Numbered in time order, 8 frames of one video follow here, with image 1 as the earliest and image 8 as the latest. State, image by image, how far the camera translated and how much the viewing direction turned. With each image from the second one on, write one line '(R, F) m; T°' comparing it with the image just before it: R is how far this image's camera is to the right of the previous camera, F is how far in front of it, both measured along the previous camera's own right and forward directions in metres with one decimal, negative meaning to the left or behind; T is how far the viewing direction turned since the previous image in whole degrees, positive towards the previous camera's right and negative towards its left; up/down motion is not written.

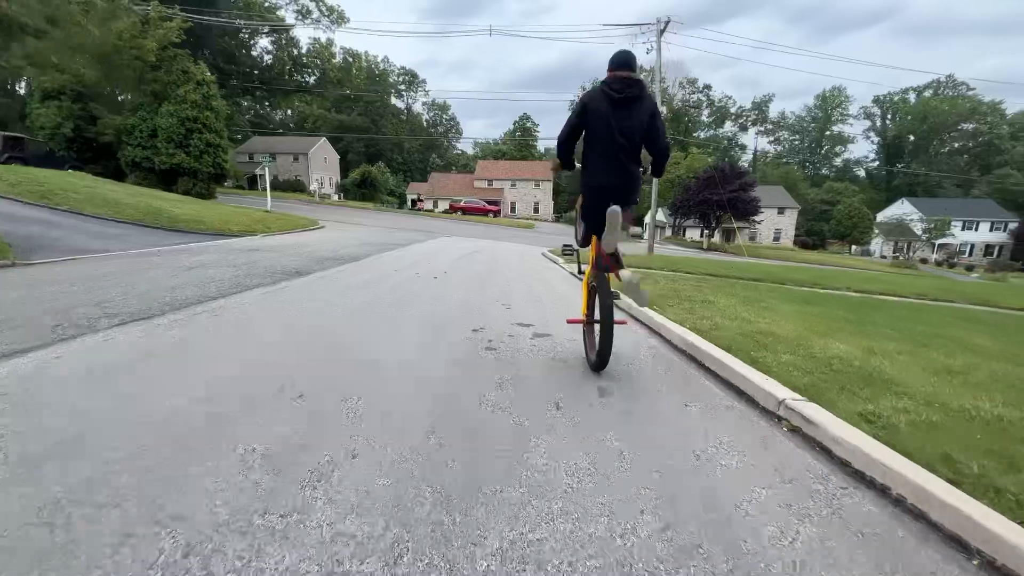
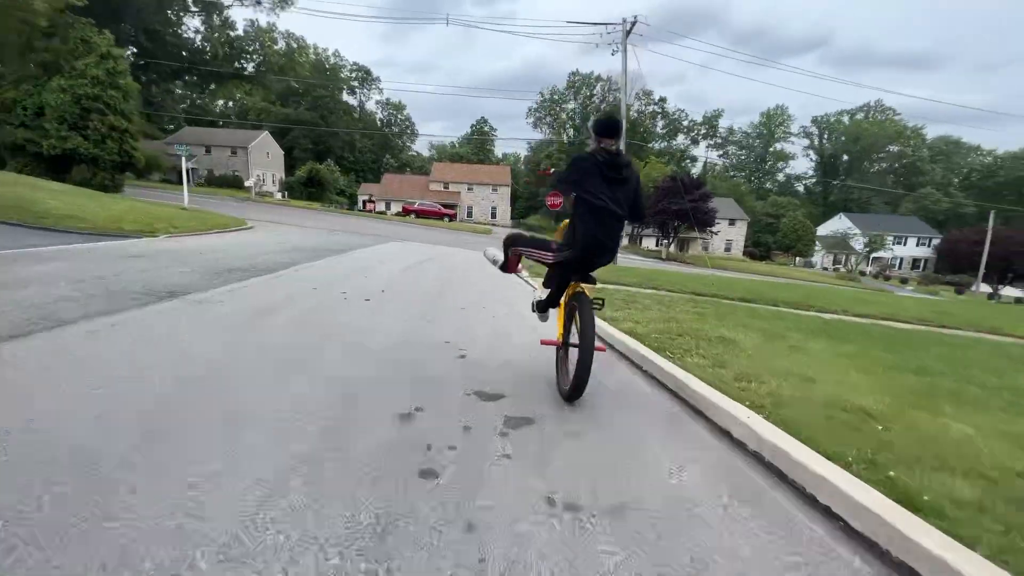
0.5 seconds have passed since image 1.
(0.0, +2.1) m; +6°
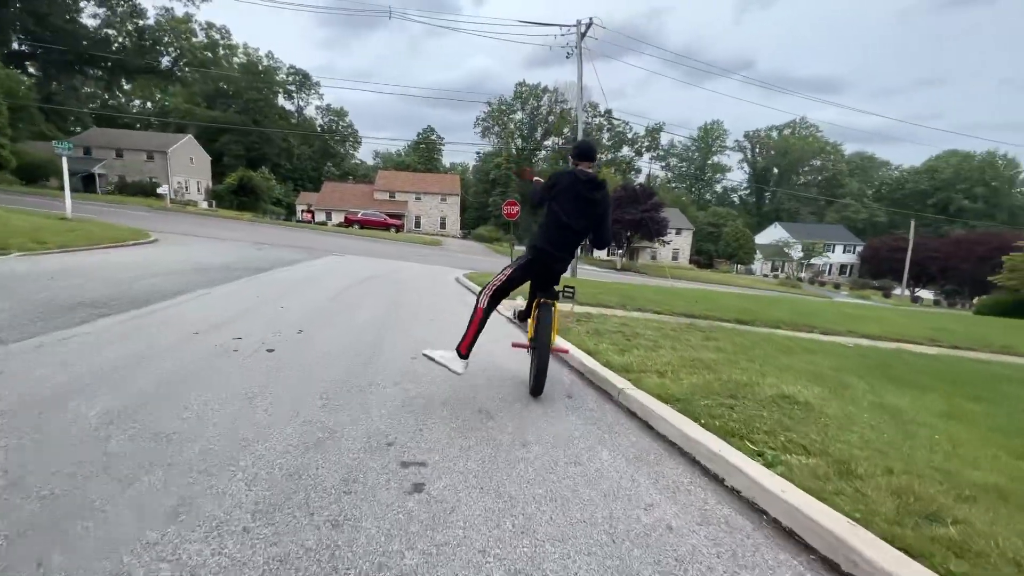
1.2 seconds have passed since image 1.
(-0.2, +2.0) m; +6°
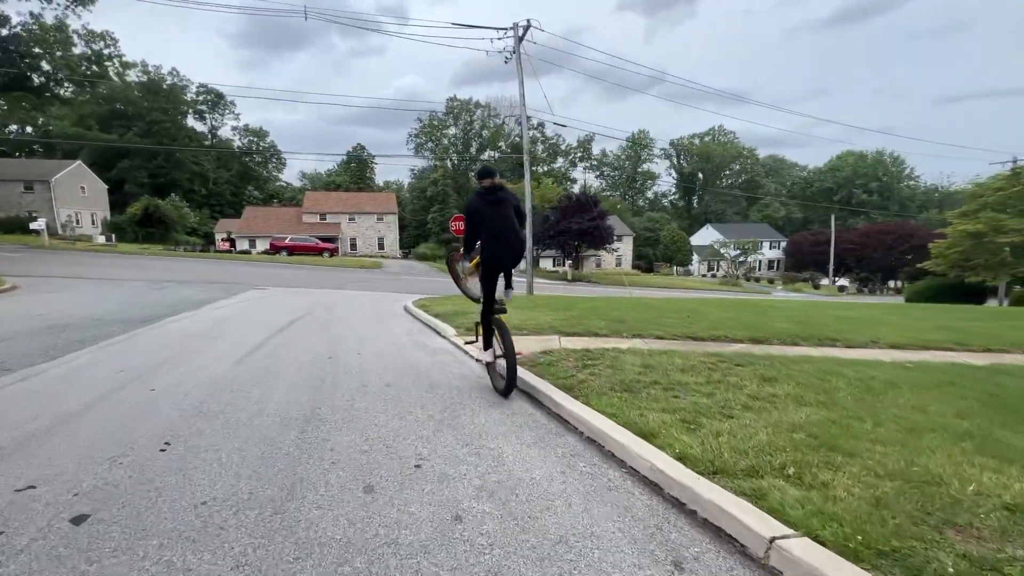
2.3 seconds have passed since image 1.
(-0.5, +2.1) m; +7°
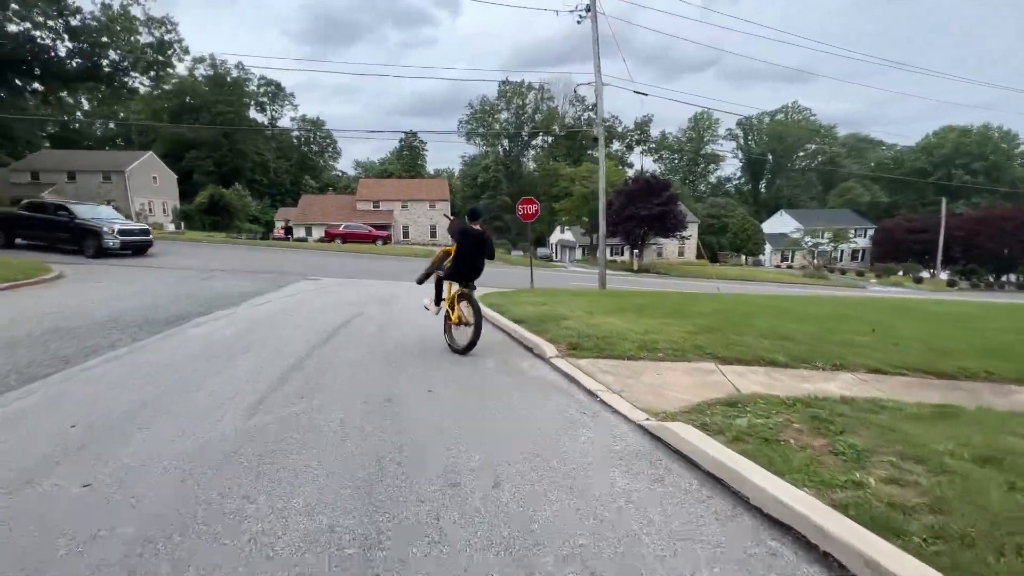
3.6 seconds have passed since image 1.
(-1.1, +2.5) m; -6°
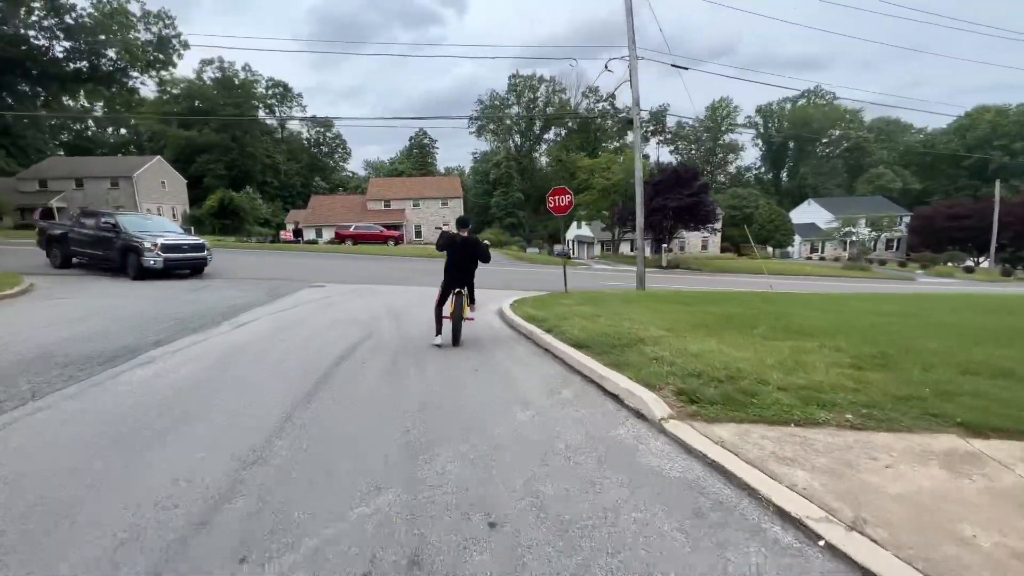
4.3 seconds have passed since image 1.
(-0.7, +2.3) m; -2°
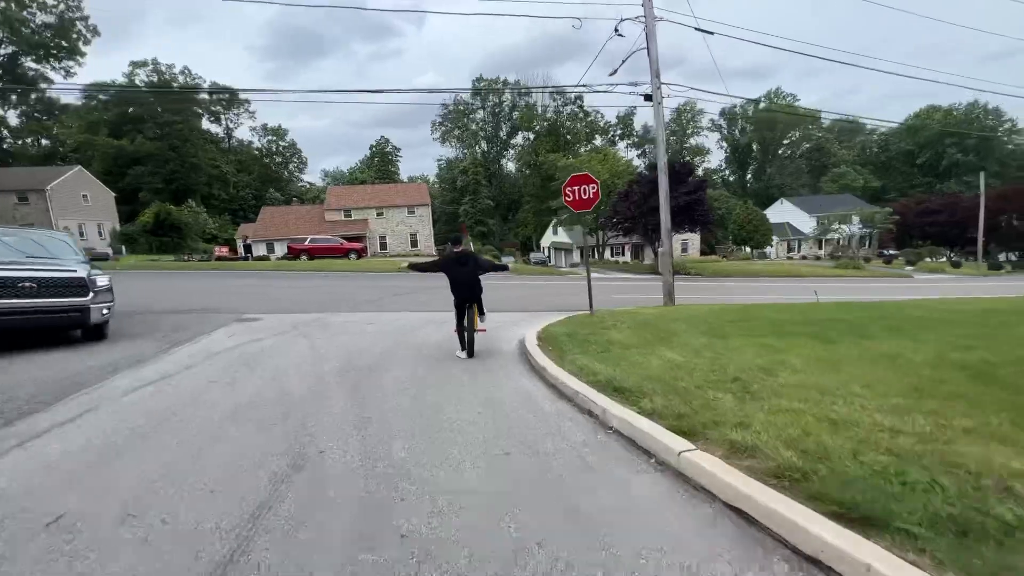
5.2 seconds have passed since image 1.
(-1.0, +4.2) m; +4°
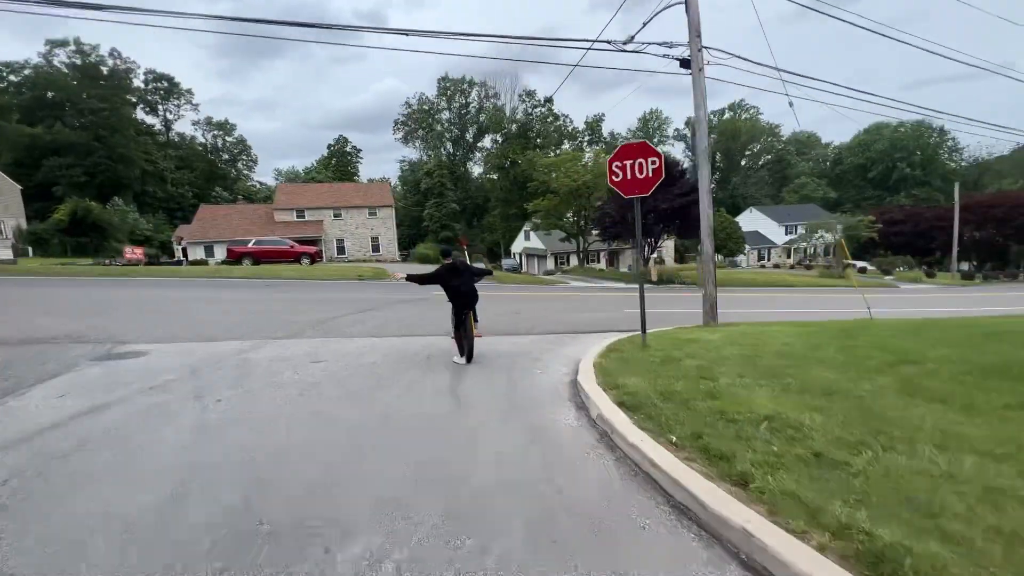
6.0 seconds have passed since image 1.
(-1.1, +3.7) m; +5°
